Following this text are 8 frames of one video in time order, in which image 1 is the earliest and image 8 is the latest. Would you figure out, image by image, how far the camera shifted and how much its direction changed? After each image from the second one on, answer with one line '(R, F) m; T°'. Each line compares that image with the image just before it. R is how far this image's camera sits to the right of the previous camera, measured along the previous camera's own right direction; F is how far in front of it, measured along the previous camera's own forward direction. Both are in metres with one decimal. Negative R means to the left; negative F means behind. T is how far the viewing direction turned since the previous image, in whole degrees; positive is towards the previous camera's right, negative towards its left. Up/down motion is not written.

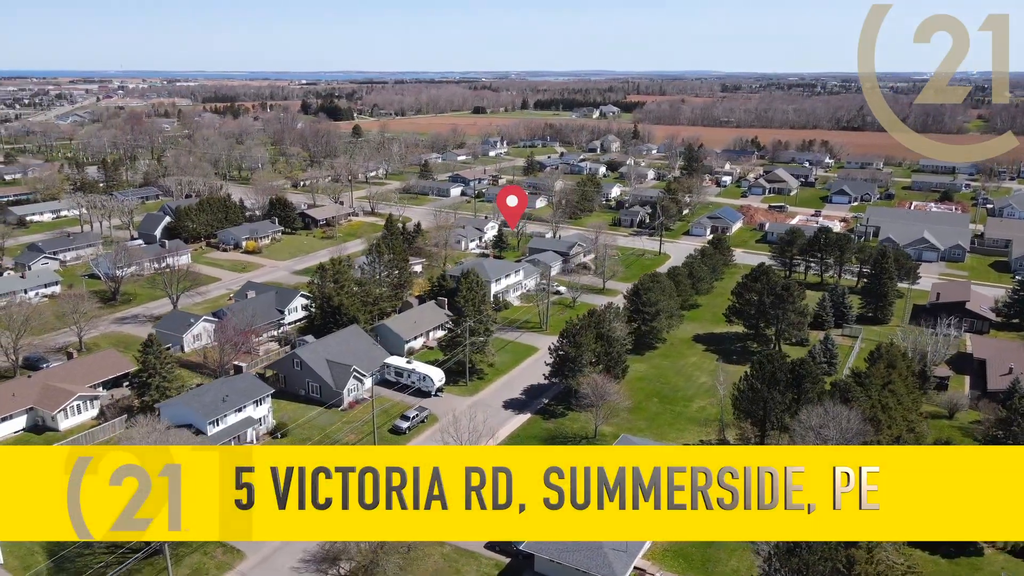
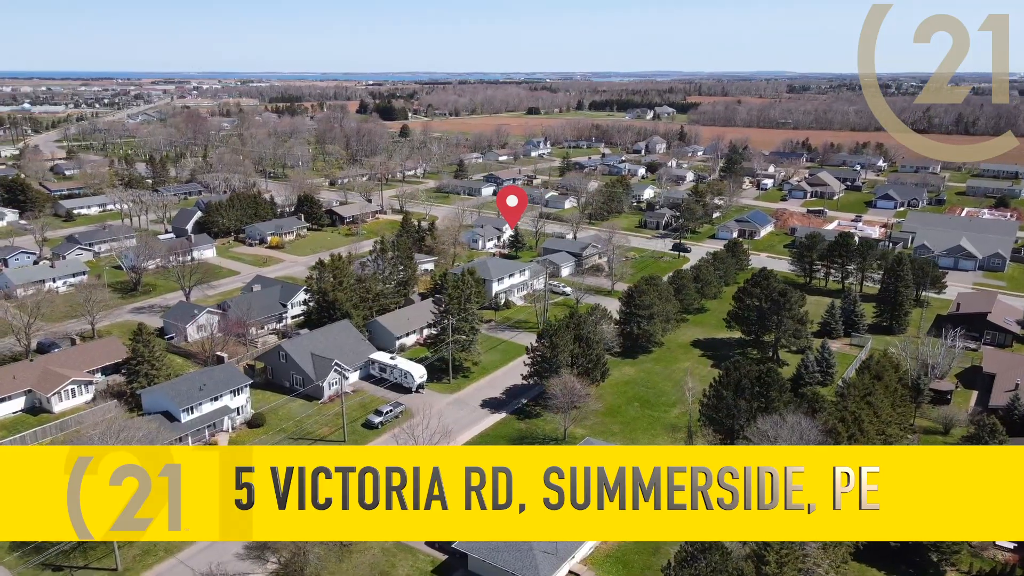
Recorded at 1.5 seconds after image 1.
(+2.3, +0.1) m; -5°
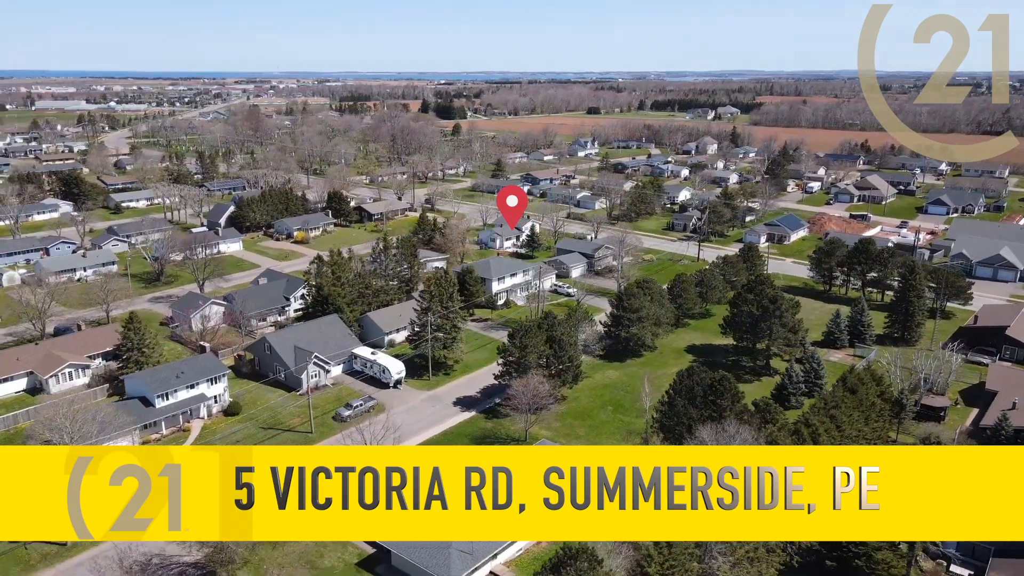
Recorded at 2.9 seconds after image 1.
(+2.6, +0.1) m; -5°
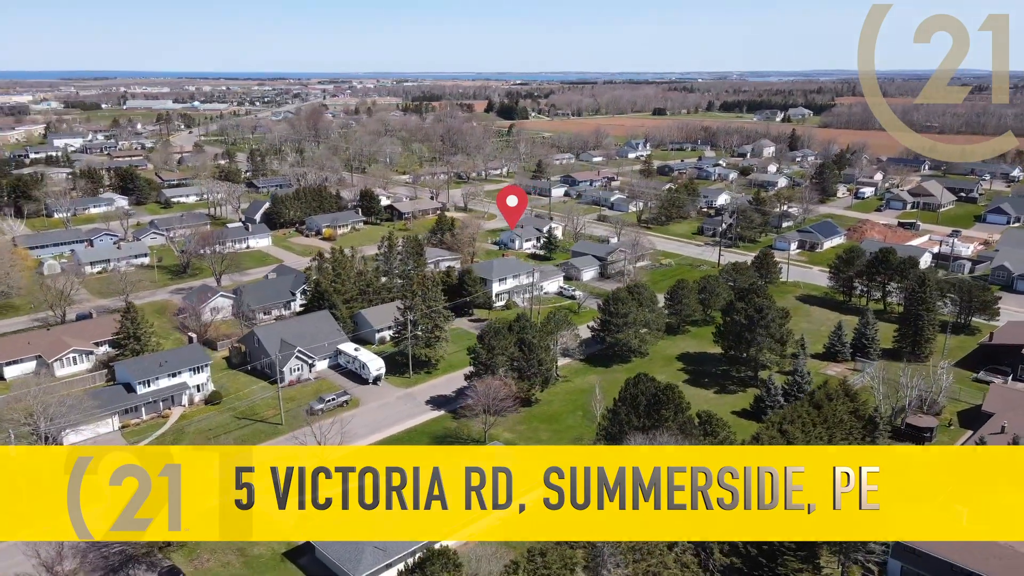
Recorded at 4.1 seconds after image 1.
(+2.8, +0.1) m; -5°
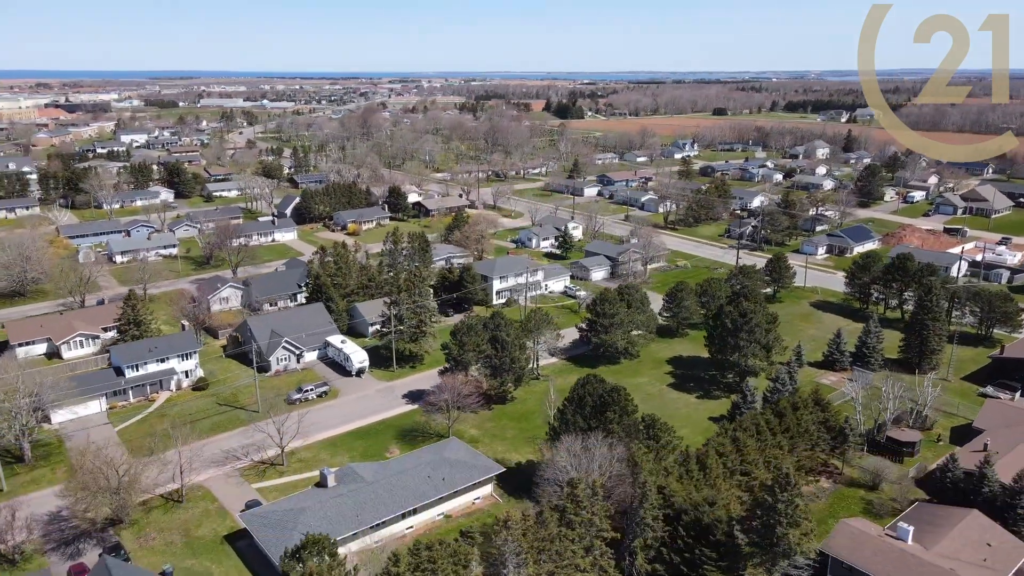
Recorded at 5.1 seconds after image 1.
(+2.5, +0.1) m; -5°
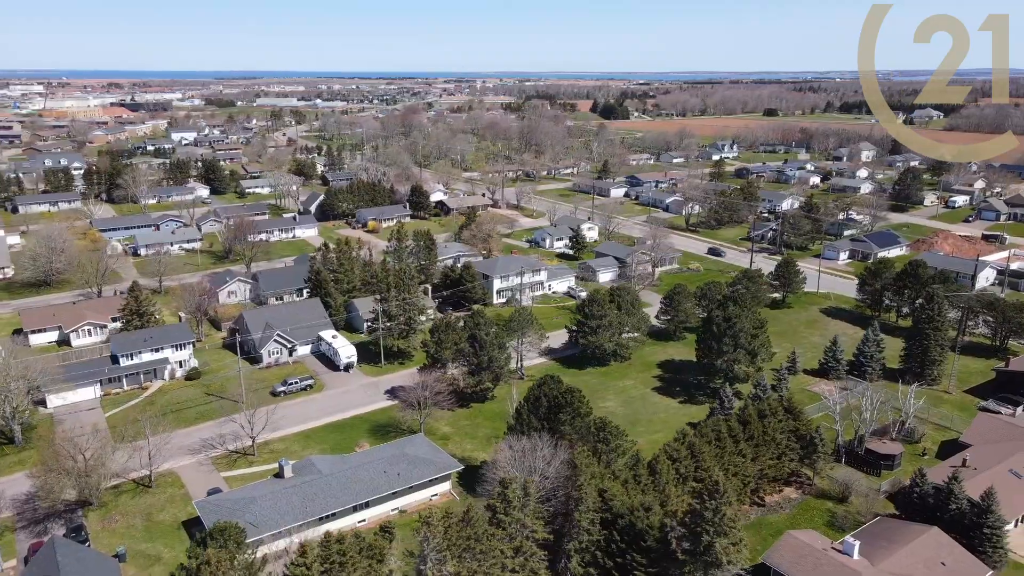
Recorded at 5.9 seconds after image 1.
(+2.0, +0.1) m; -4°
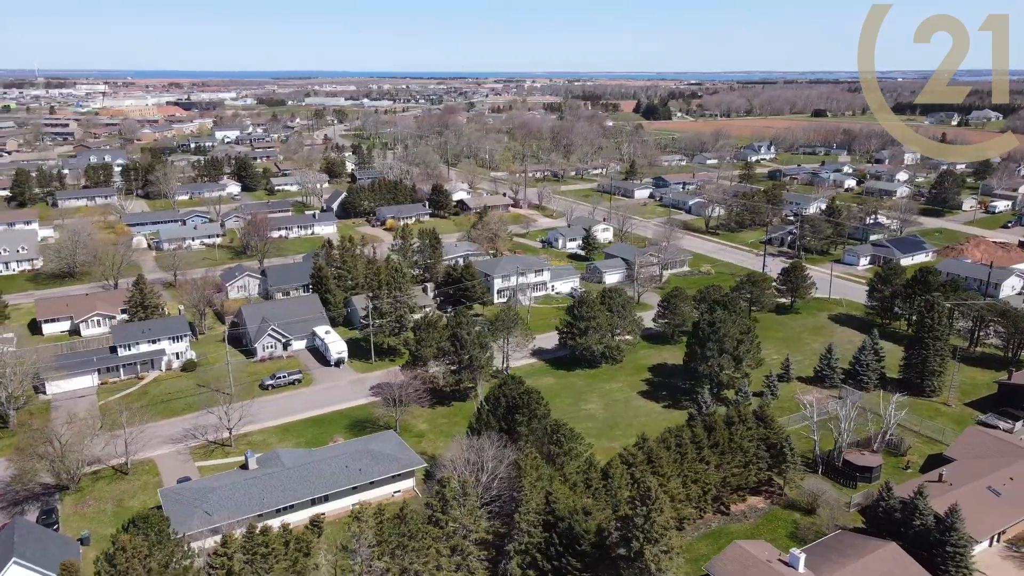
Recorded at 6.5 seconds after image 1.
(+1.8, +0.1) m; -4°
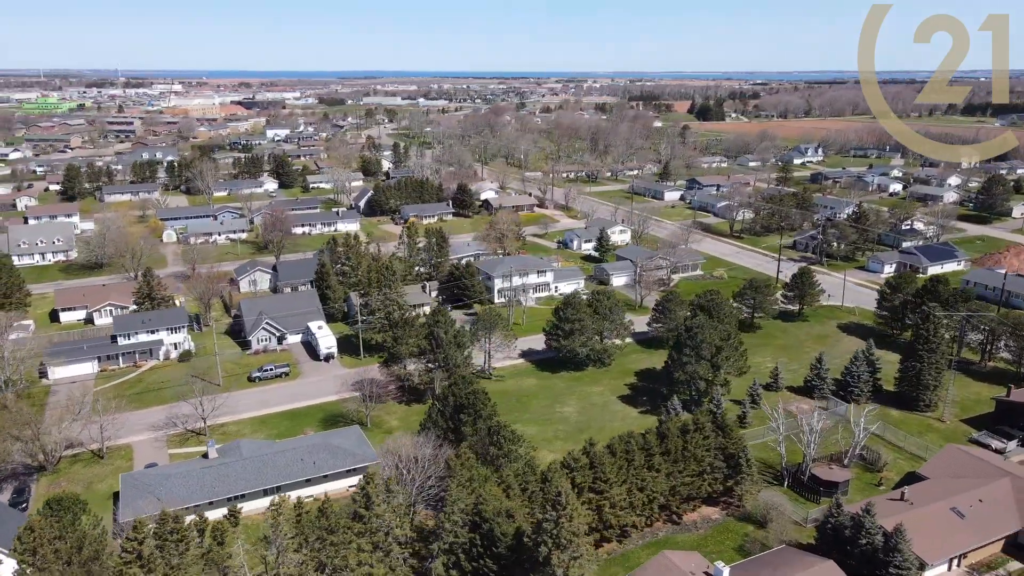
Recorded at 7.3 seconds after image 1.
(+2.2, +0.1) m; -4°
